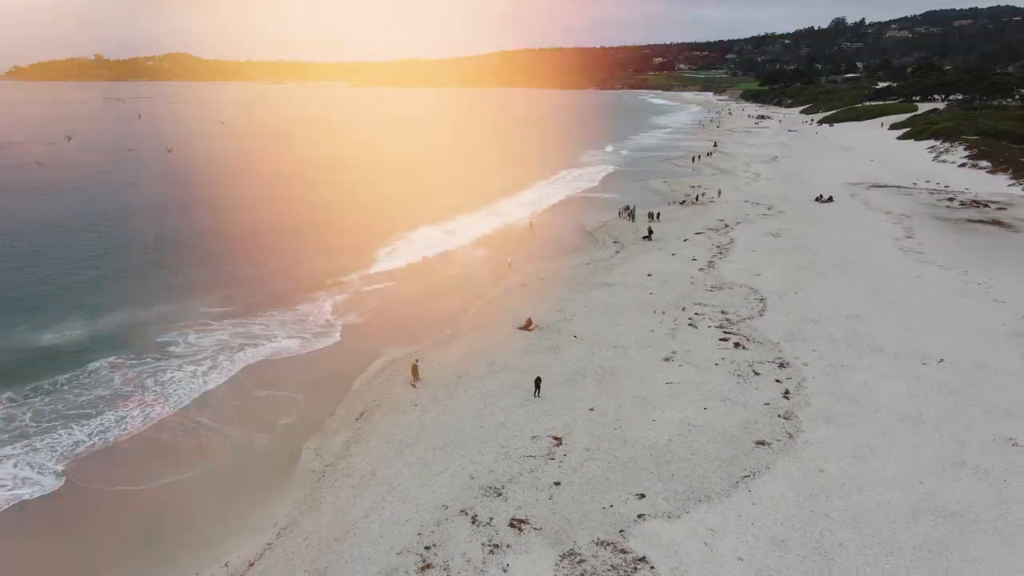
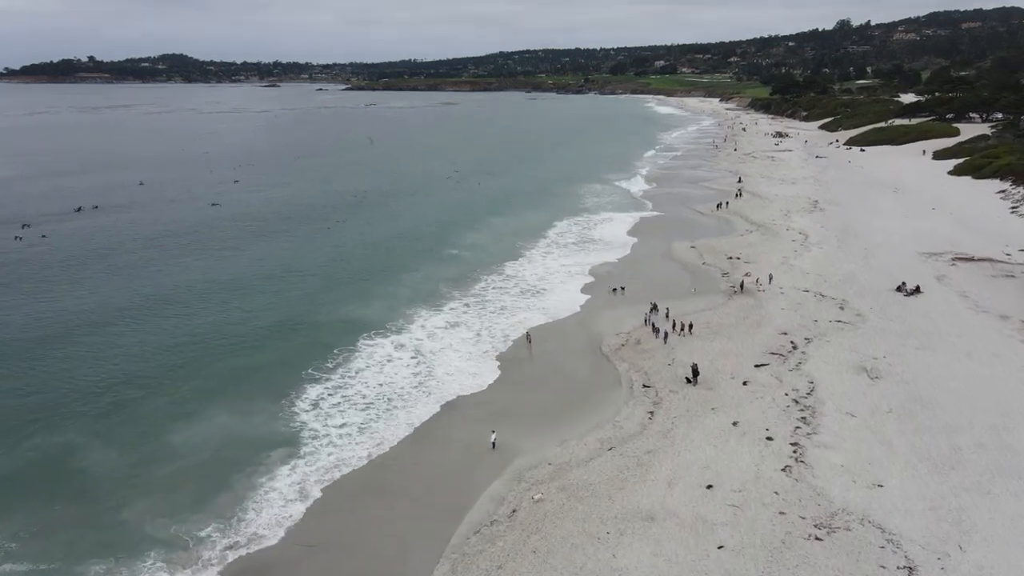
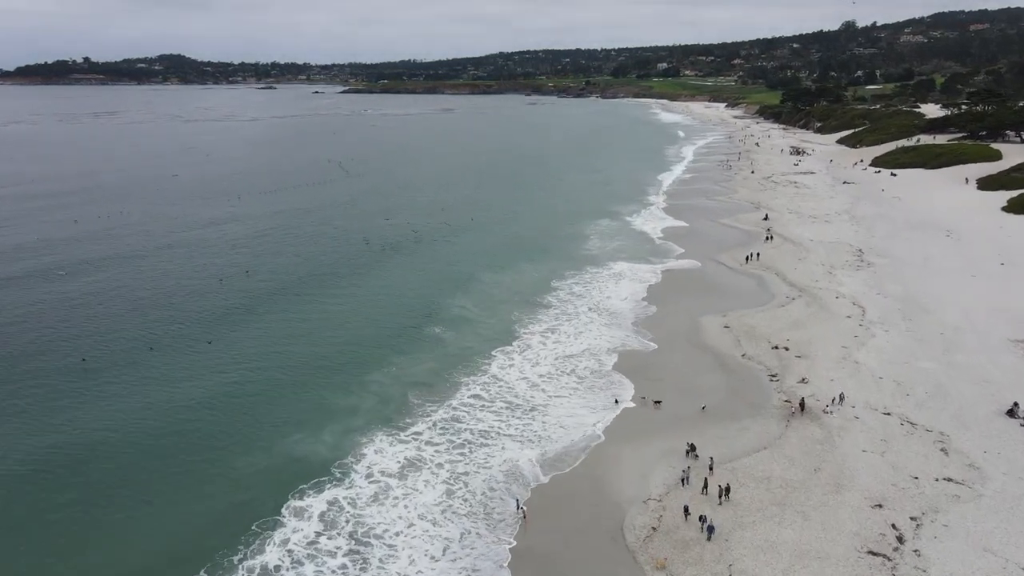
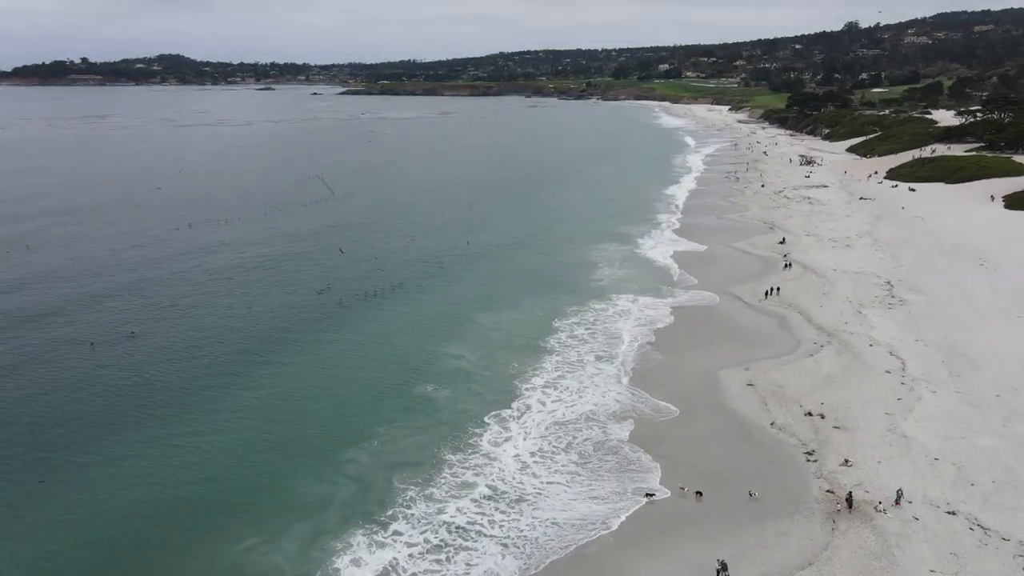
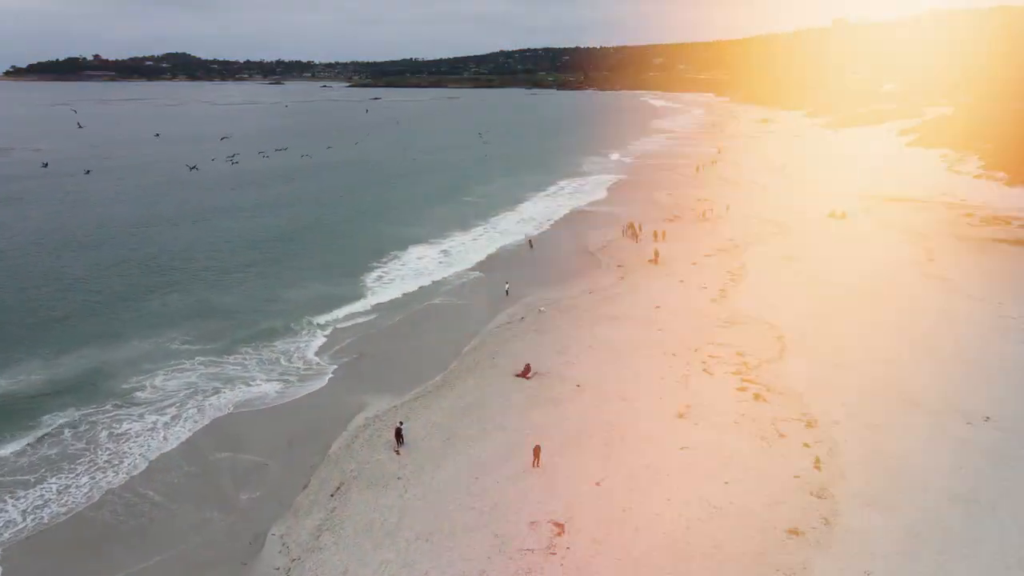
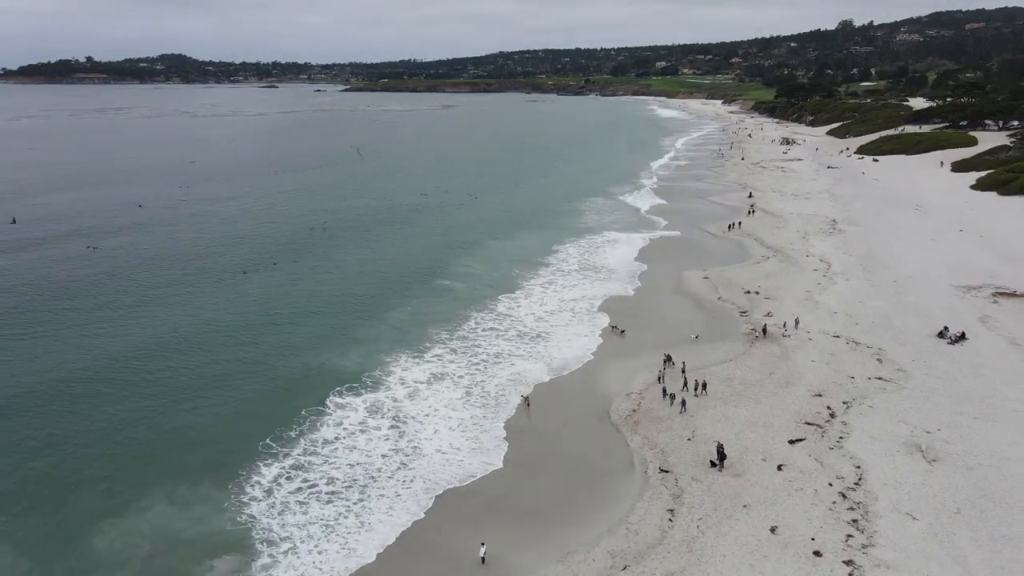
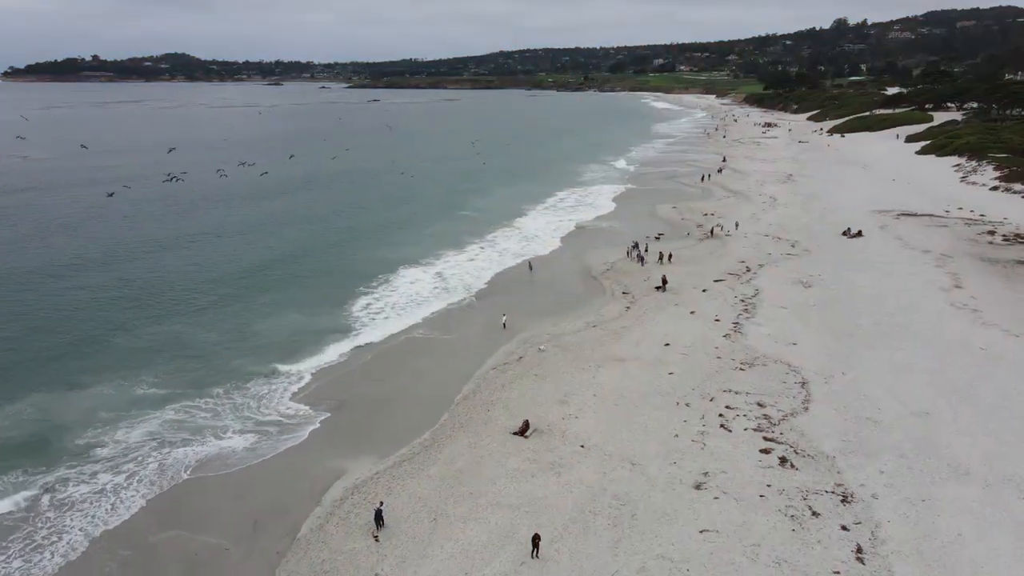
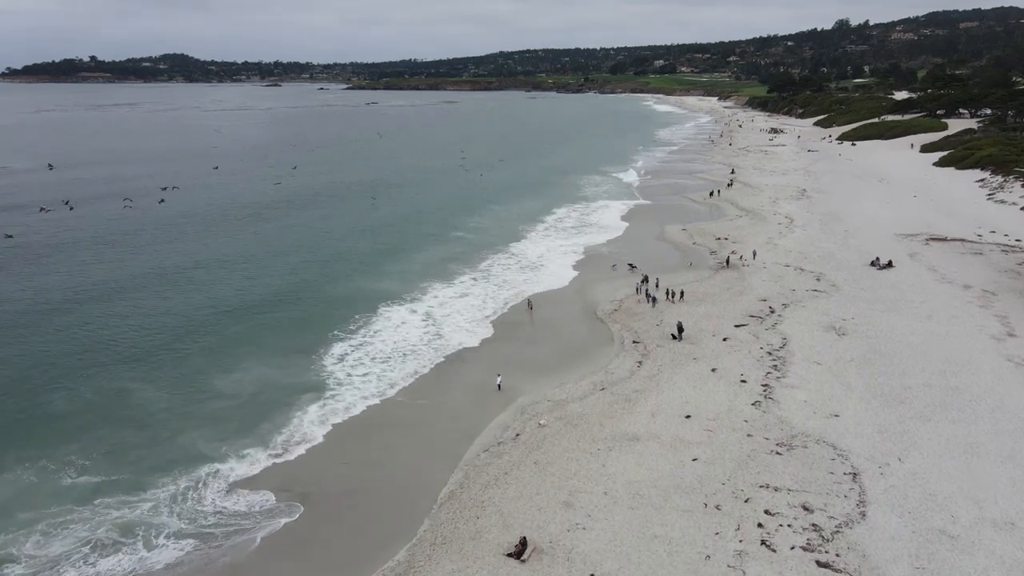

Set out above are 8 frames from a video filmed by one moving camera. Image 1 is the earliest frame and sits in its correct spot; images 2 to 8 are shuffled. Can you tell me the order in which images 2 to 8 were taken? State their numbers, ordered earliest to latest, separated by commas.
5, 7, 8, 2, 6, 3, 4
